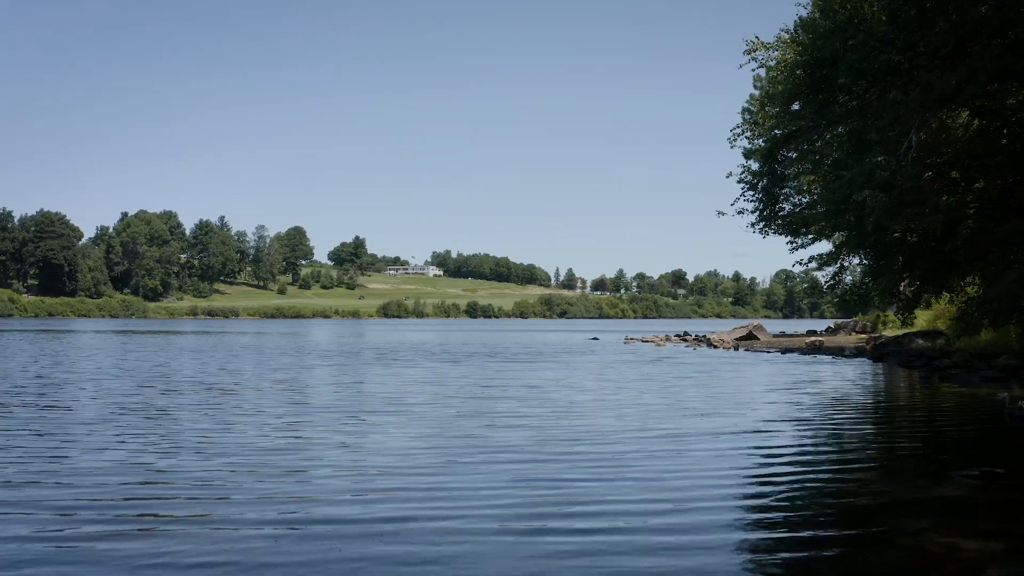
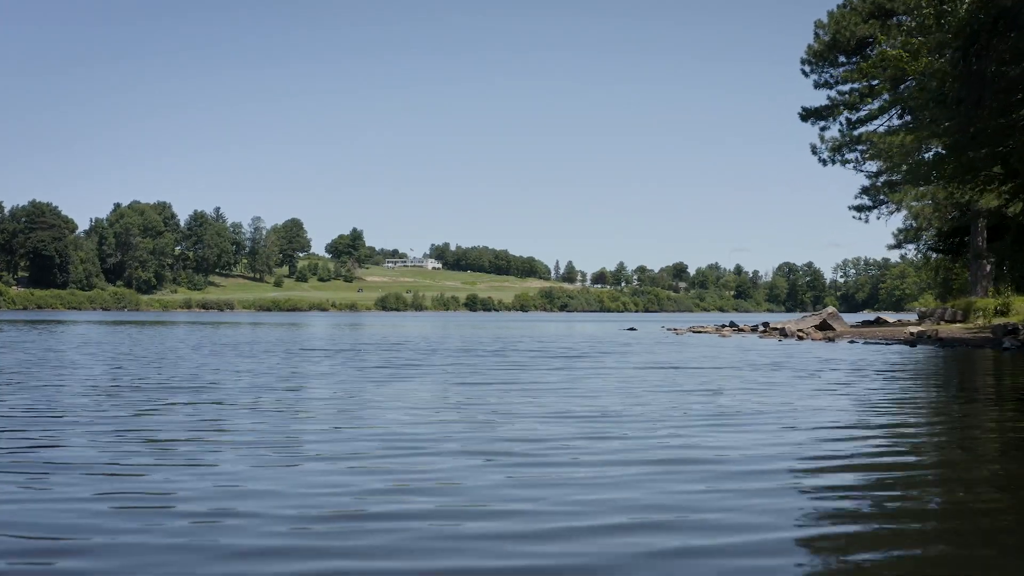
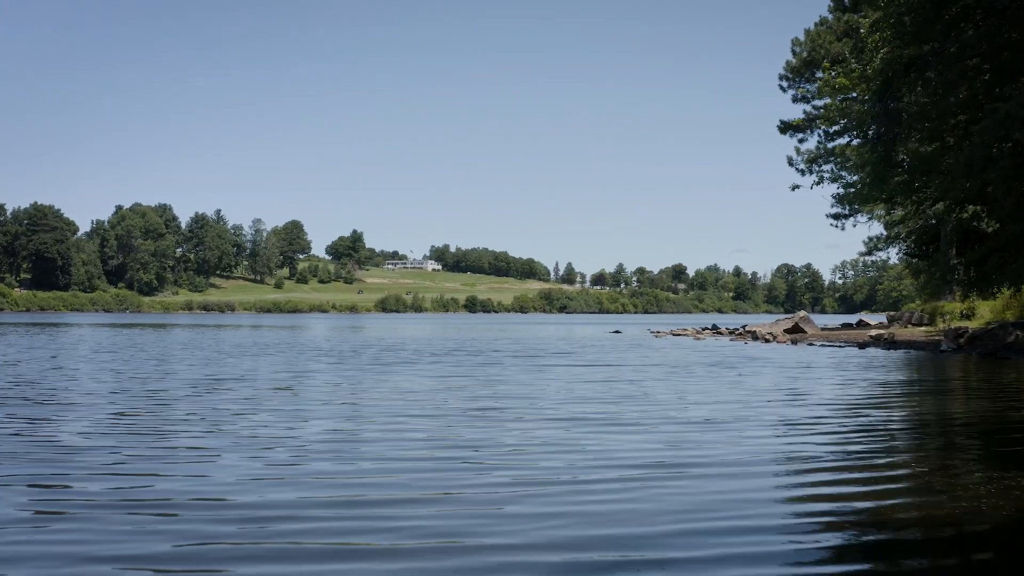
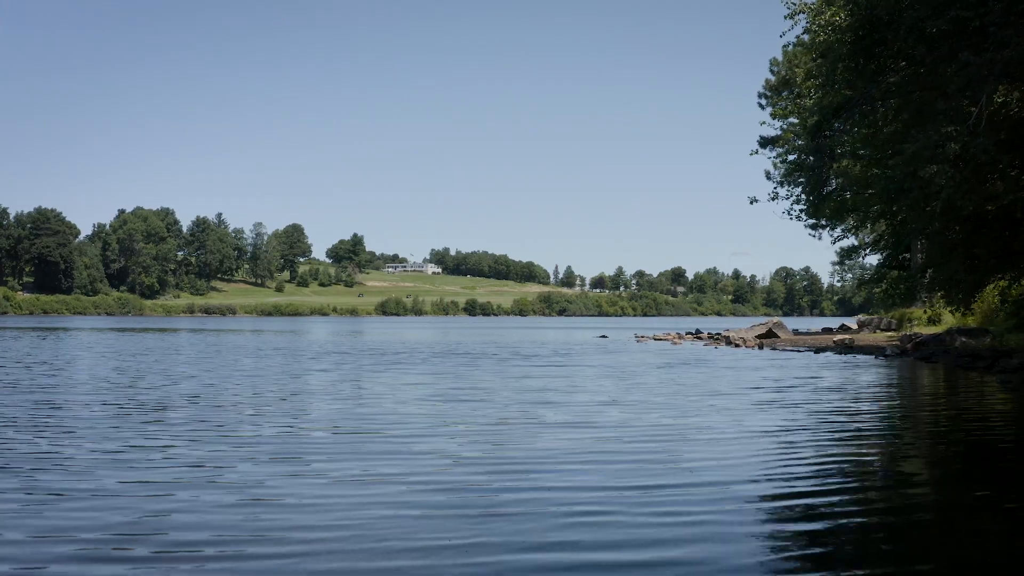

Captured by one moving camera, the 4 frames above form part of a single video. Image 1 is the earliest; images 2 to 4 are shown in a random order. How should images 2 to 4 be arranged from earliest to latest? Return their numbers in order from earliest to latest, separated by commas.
4, 3, 2
